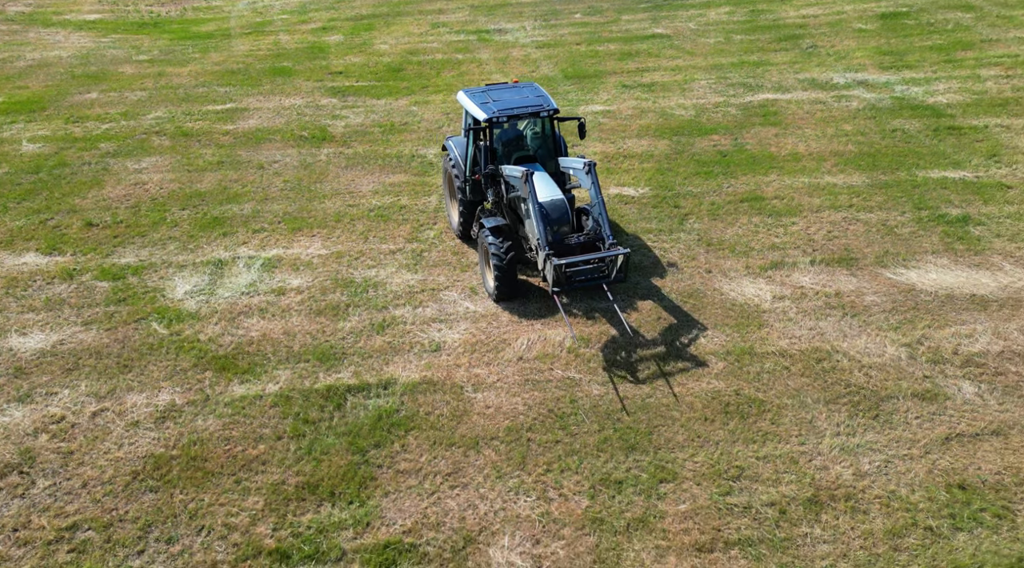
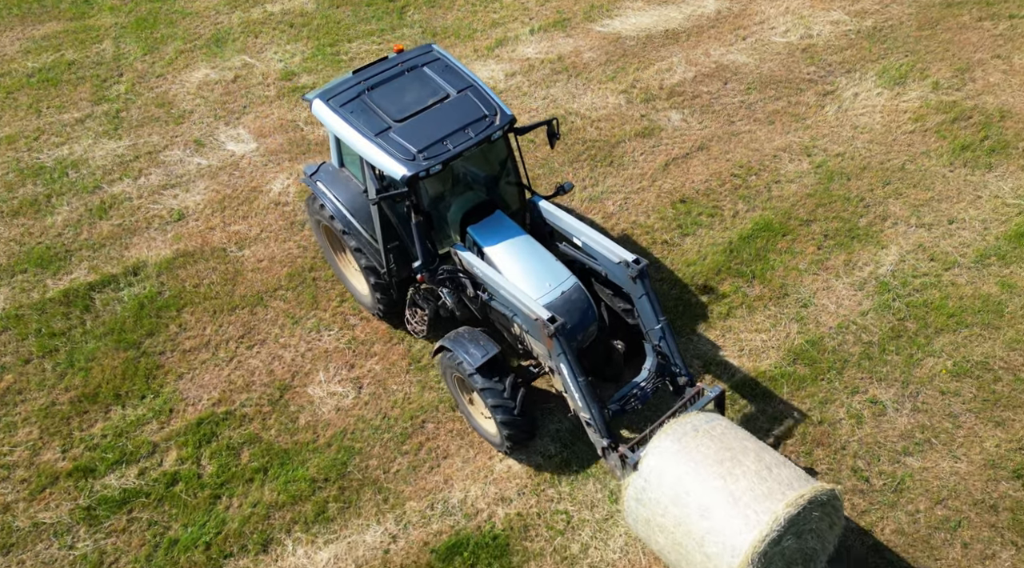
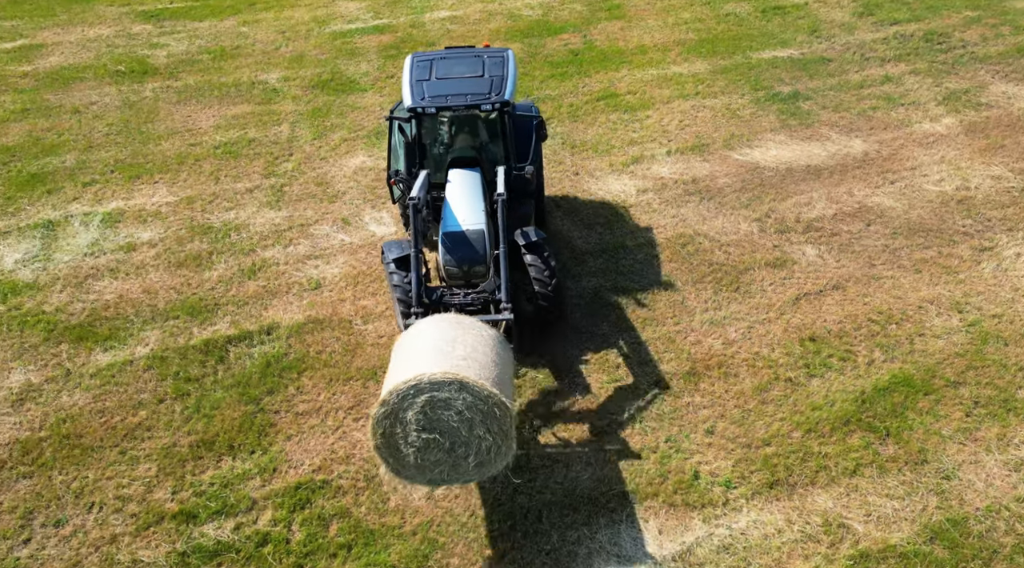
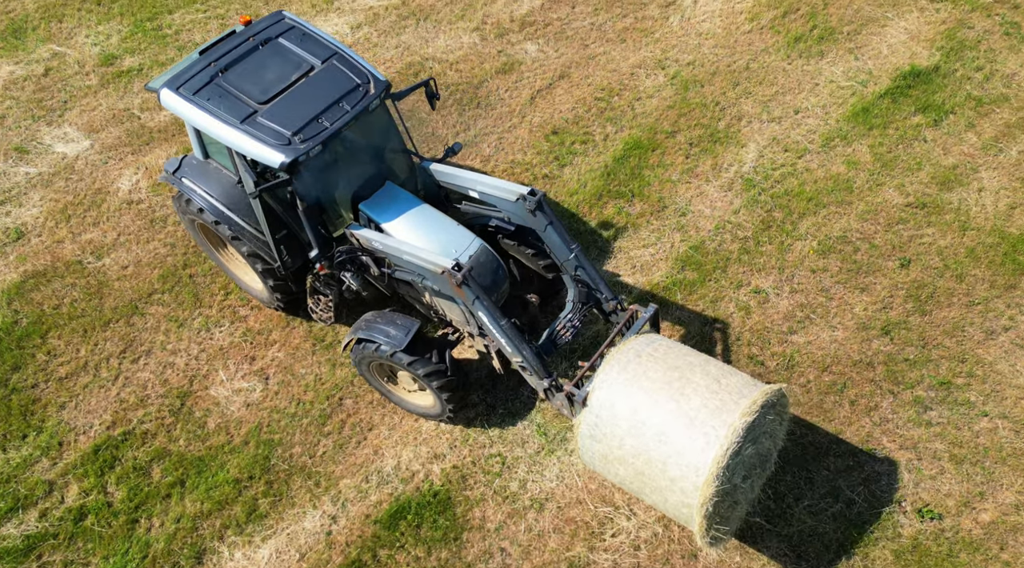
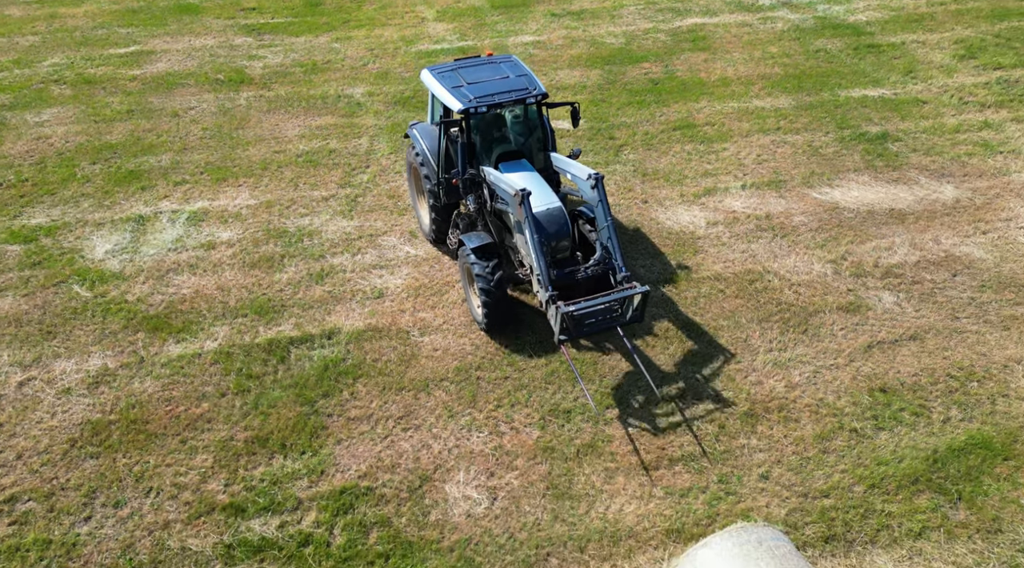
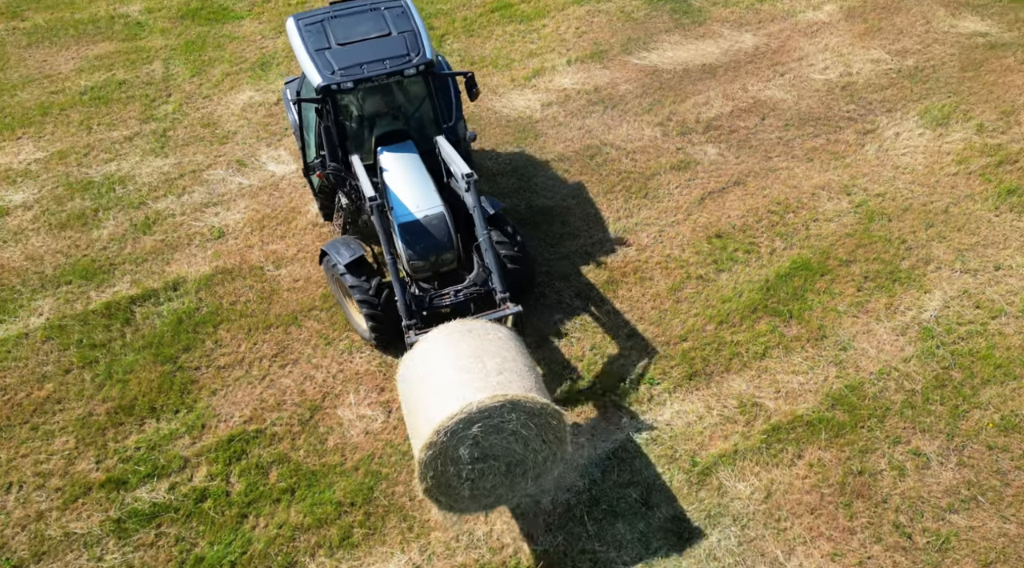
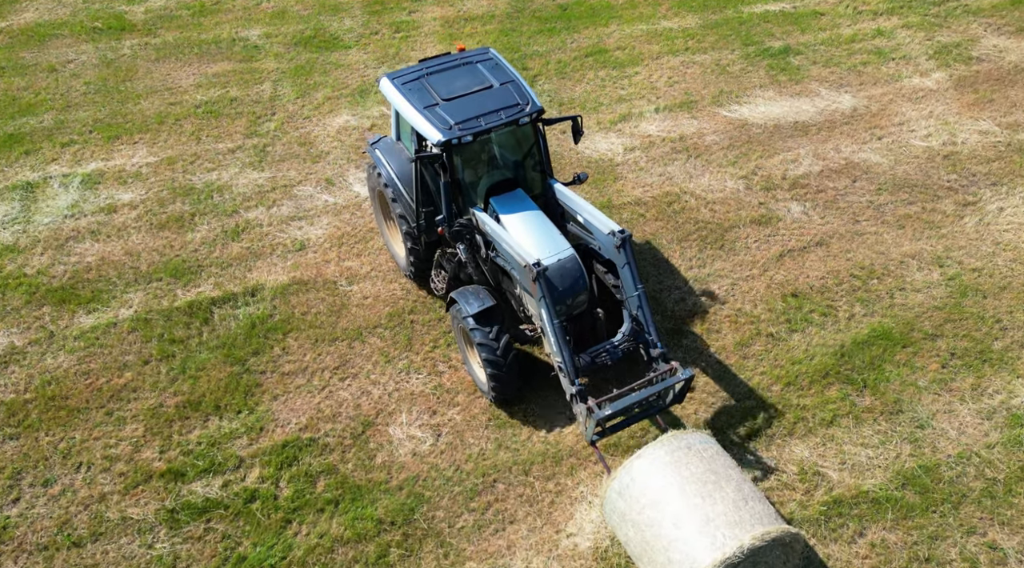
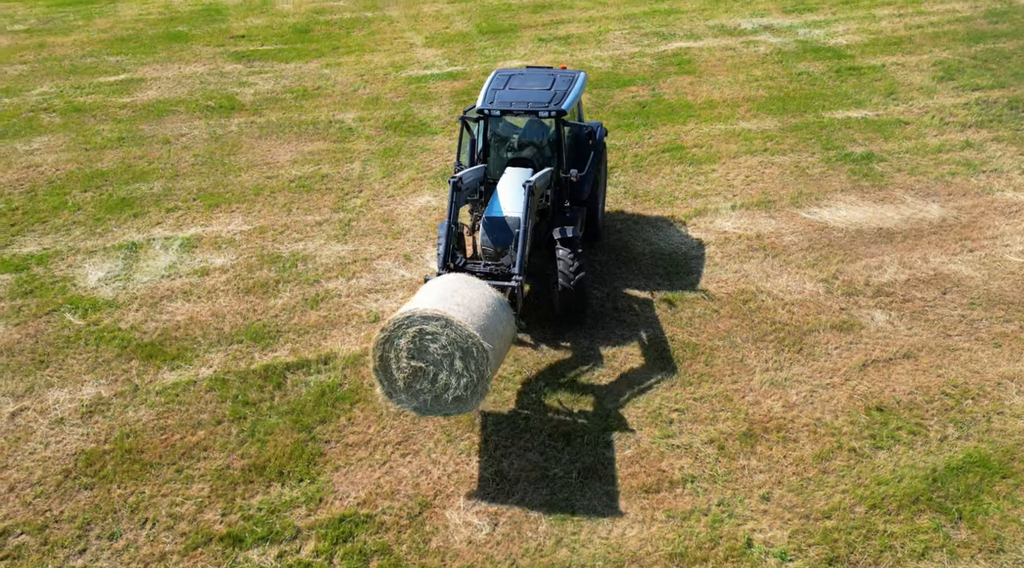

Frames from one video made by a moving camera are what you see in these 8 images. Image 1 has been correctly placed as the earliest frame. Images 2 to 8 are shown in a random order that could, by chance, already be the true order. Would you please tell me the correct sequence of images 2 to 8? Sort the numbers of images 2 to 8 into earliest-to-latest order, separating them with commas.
5, 7, 2, 4, 6, 3, 8
